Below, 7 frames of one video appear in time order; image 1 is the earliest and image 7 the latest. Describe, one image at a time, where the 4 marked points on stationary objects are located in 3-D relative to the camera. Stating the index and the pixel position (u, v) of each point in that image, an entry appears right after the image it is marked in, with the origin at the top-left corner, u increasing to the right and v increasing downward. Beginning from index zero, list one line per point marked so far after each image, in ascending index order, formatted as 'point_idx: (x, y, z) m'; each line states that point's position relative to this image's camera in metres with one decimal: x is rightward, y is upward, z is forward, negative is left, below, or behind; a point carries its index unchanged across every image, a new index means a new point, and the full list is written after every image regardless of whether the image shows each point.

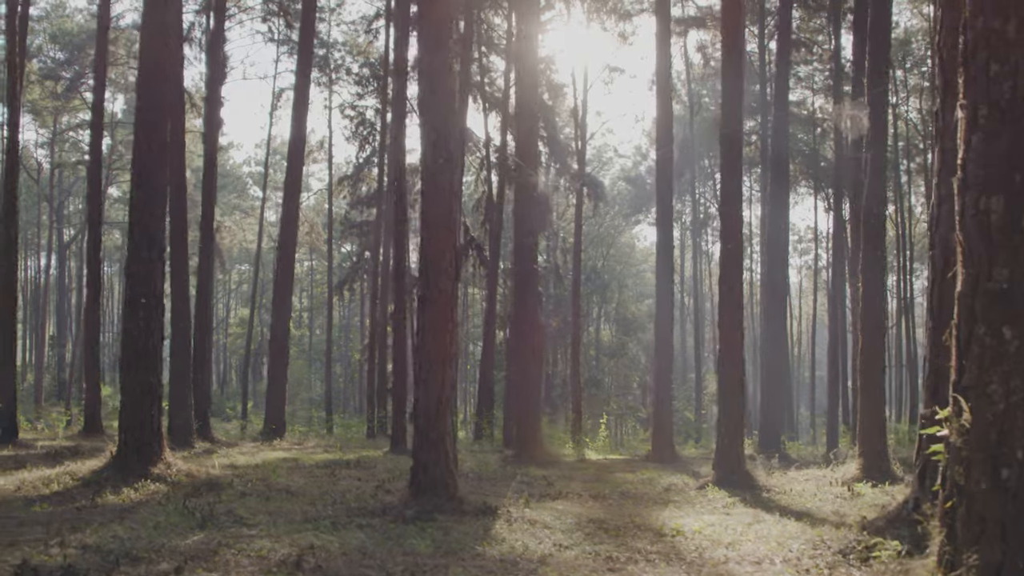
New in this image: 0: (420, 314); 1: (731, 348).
0: (-0.8, -0.2, +7.4) m
1: (+2.8, -0.8, +11.0) m
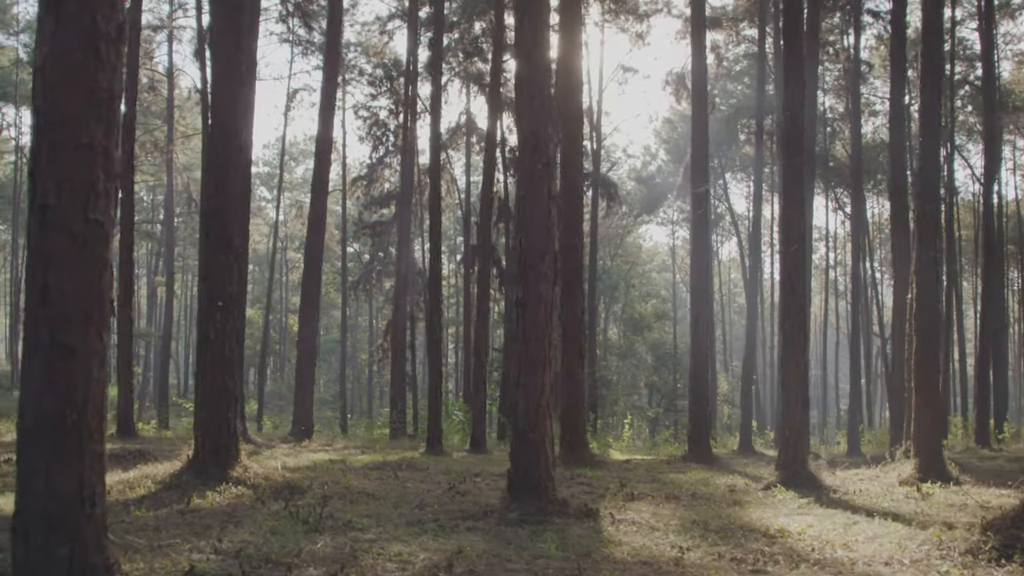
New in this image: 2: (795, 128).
0: (+0.1, -0.3, +7.4) m
1: (+3.6, -0.8, +11.0) m
2: (+3.8, +2.2, +11.3) m
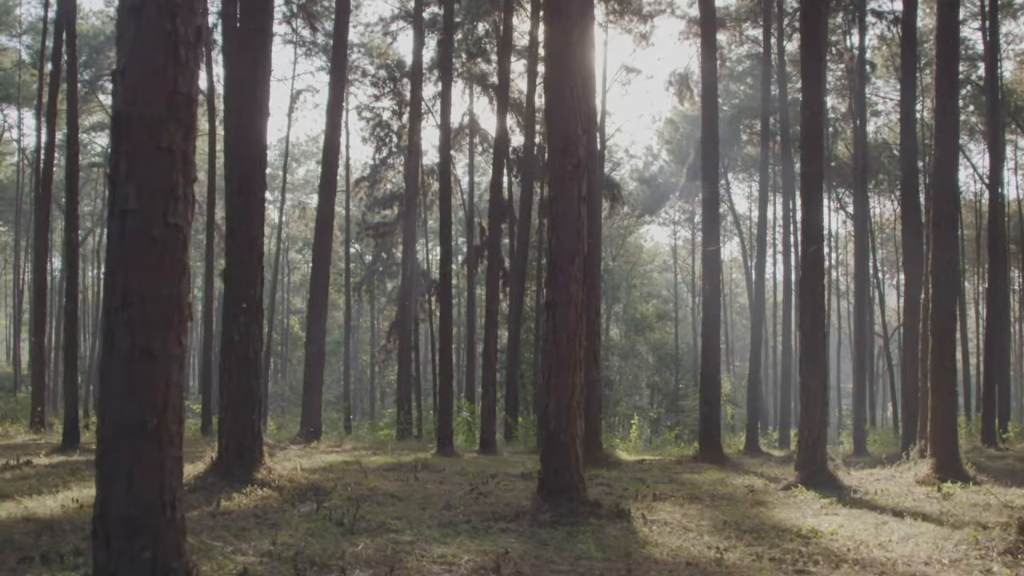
0: (+0.3, -0.3, +7.4) m
1: (+3.9, -0.8, +11.0) m
2: (+4.1, +2.1, +11.4) m
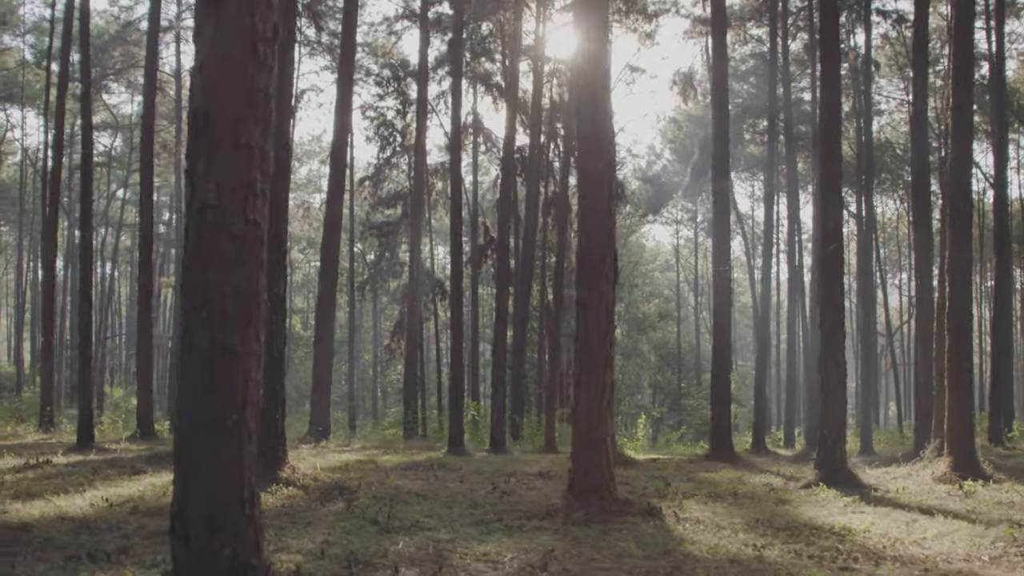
0: (+0.6, -0.3, +7.4) m
1: (+4.2, -0.8, +11.0) m
2: (+4.3, +2.2, +11.4) m
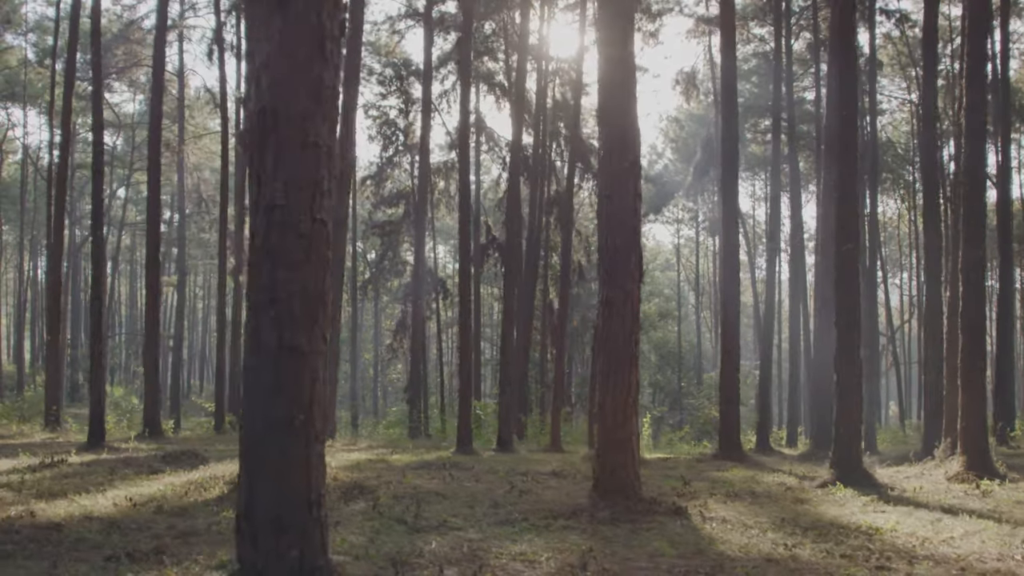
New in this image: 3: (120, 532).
0: (+0.8, -0.3, +7.4) m
1: (+4.4, -0.8, +11.0) m
2: (+4.5, +2.2, +11.4) m
3: (-2.8, -1.7, +6.0) m
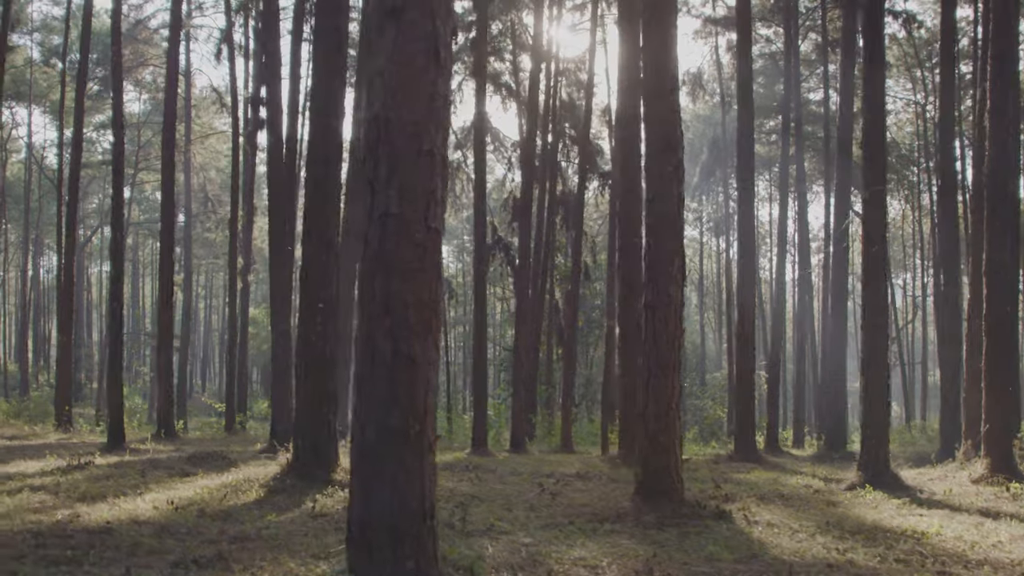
0: (+1.2, -0.3, +7.4) m
1: (+4.7, -0.8, +11.0) m
2: (+4.9, +2.1, +11.4) m
3: (-2.4, -1.8, +5.9) m
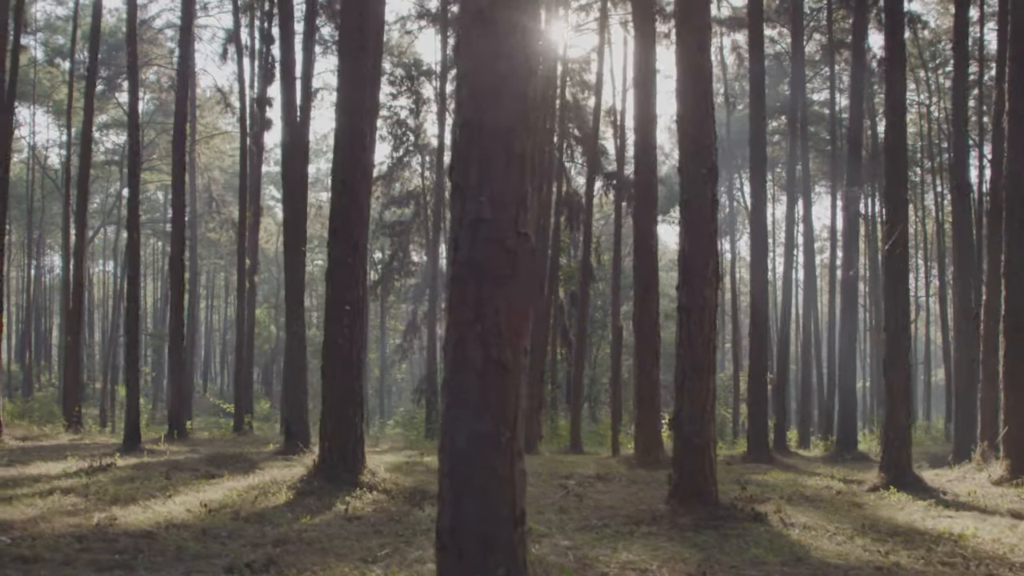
0: (+1.5, -0.3, +7.4) m
1: (+5.0, -0.9, +11.0) m
2: (+5.2, +2.1, +11.4) m
3: (-2.1, -1.8, +5.9) m
